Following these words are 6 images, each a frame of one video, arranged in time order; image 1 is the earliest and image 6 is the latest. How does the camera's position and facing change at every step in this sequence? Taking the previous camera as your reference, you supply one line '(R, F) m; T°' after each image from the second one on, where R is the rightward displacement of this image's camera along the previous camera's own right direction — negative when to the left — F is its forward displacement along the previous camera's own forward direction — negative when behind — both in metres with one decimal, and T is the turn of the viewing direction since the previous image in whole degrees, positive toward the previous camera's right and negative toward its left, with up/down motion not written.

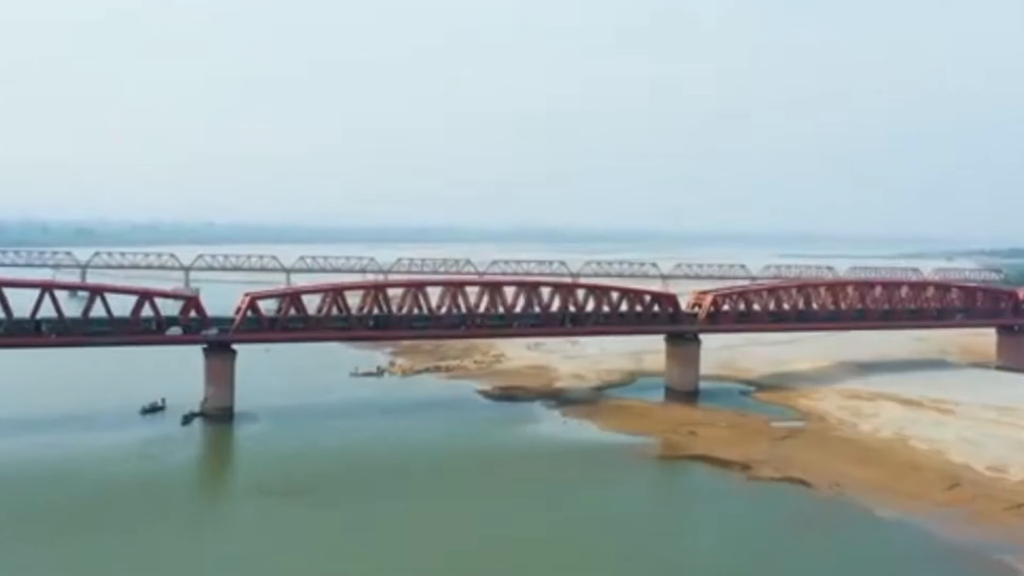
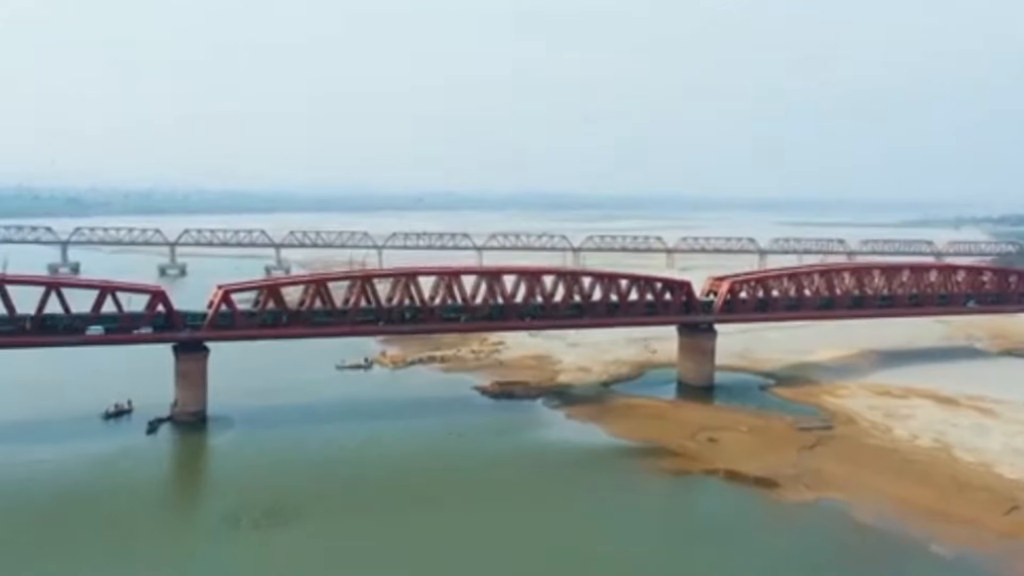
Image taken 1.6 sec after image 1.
(-0.1, +3.7) m; 0°
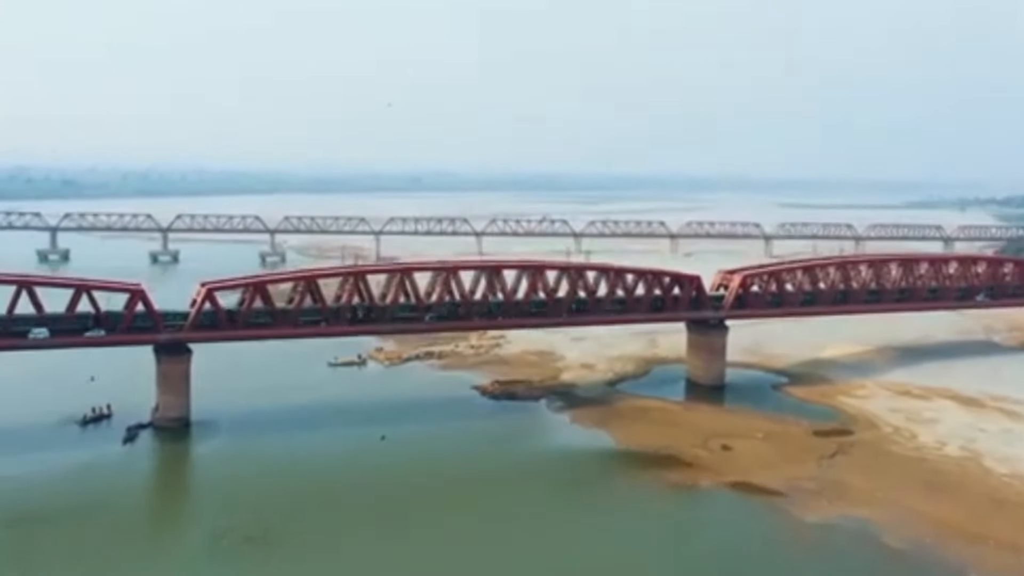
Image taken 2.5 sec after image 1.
(-0.1, +2.1) m; 0°
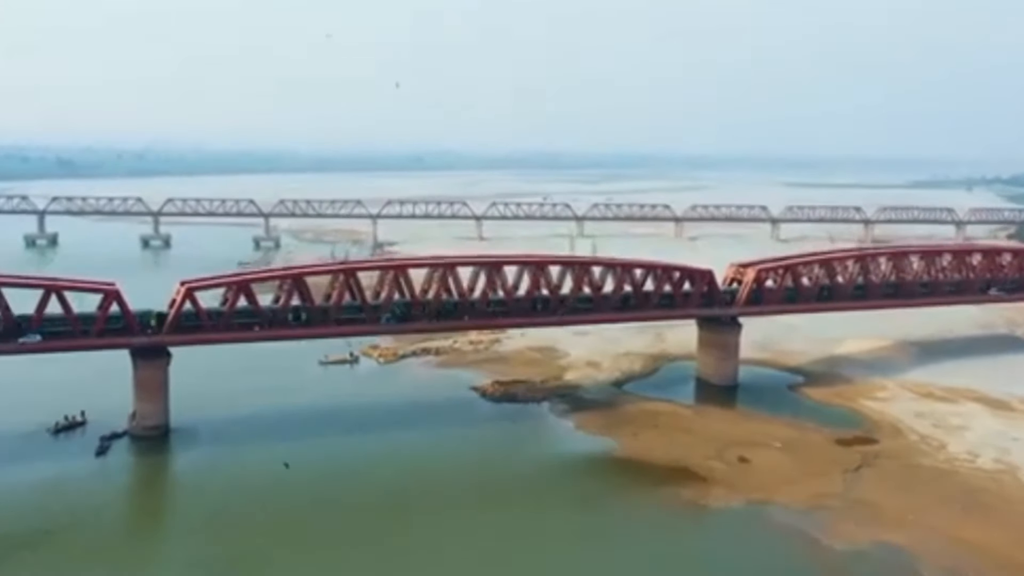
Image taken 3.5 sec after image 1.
(0.0, +2.2) m; 0°
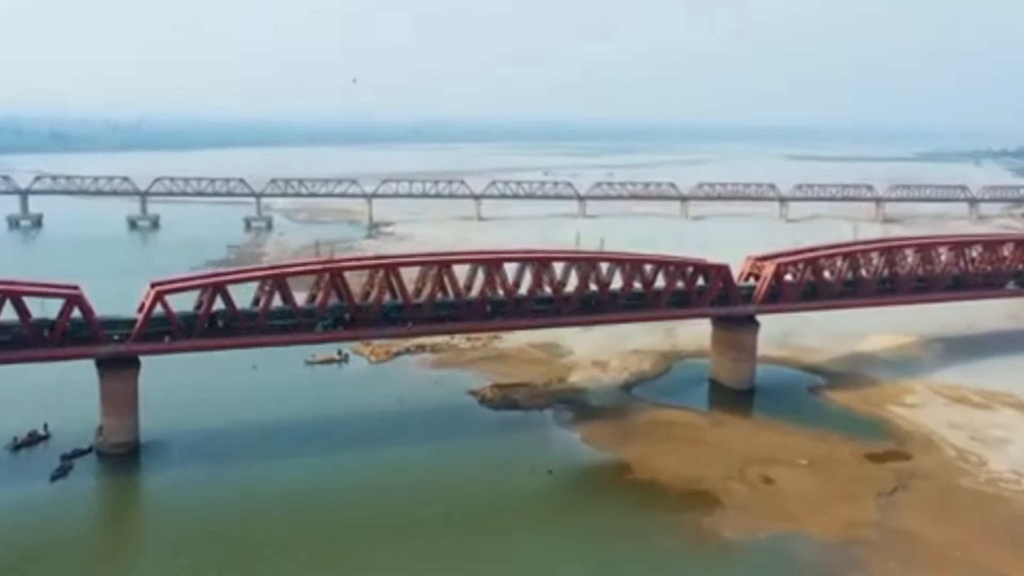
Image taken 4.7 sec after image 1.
(0.0, +2.7) m; 0°
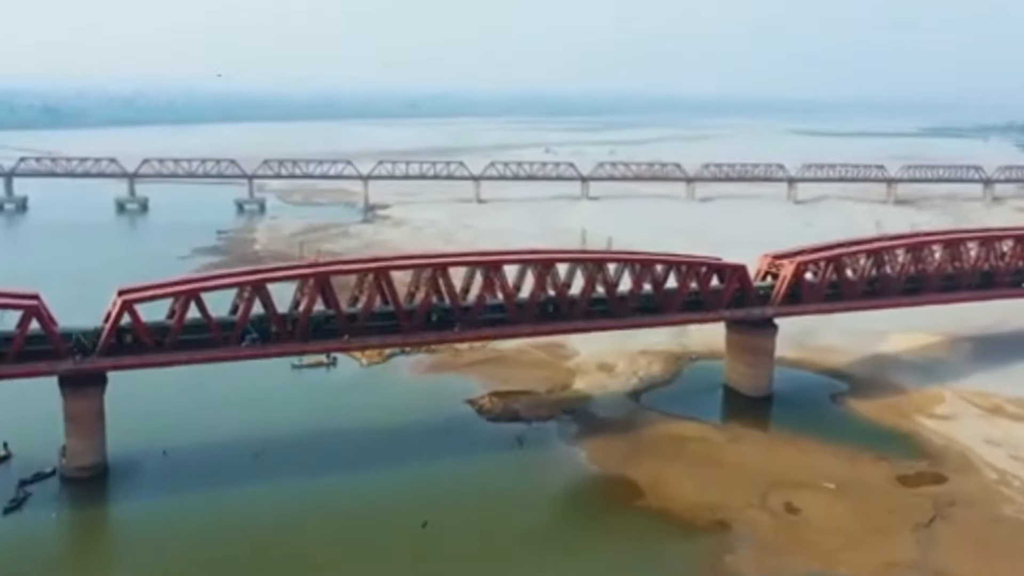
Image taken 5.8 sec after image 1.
(0.0, +2.5) m; 0°
